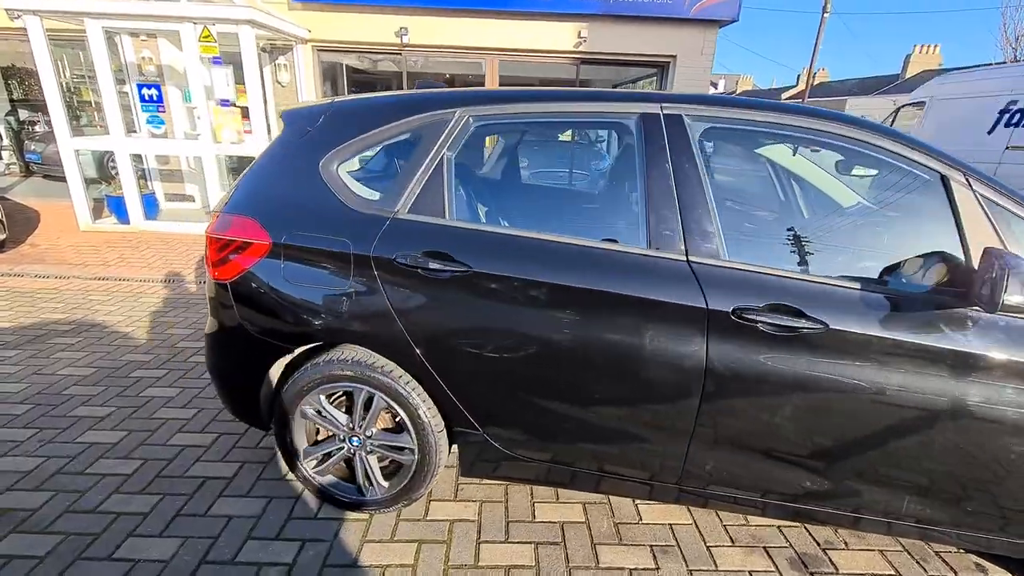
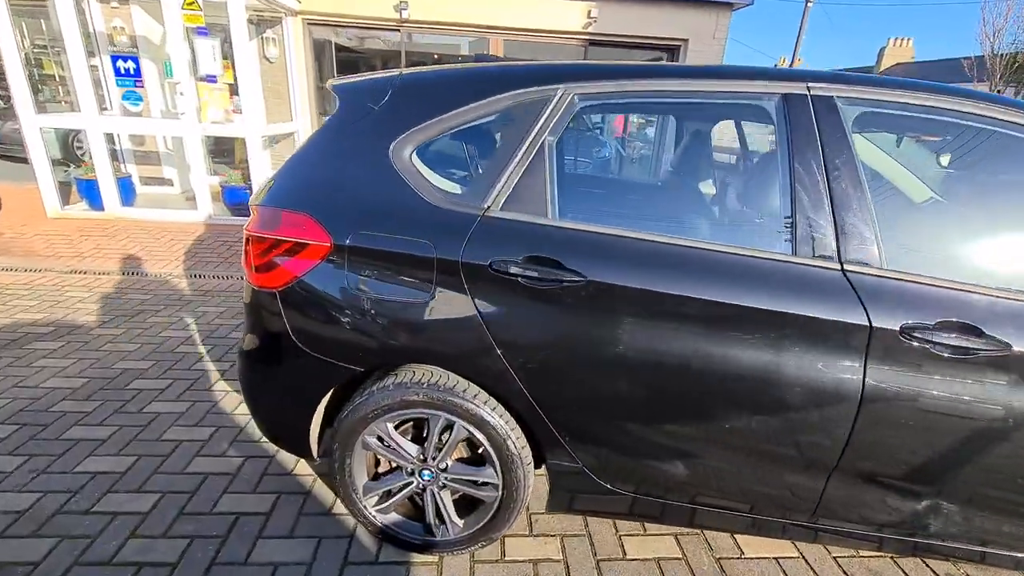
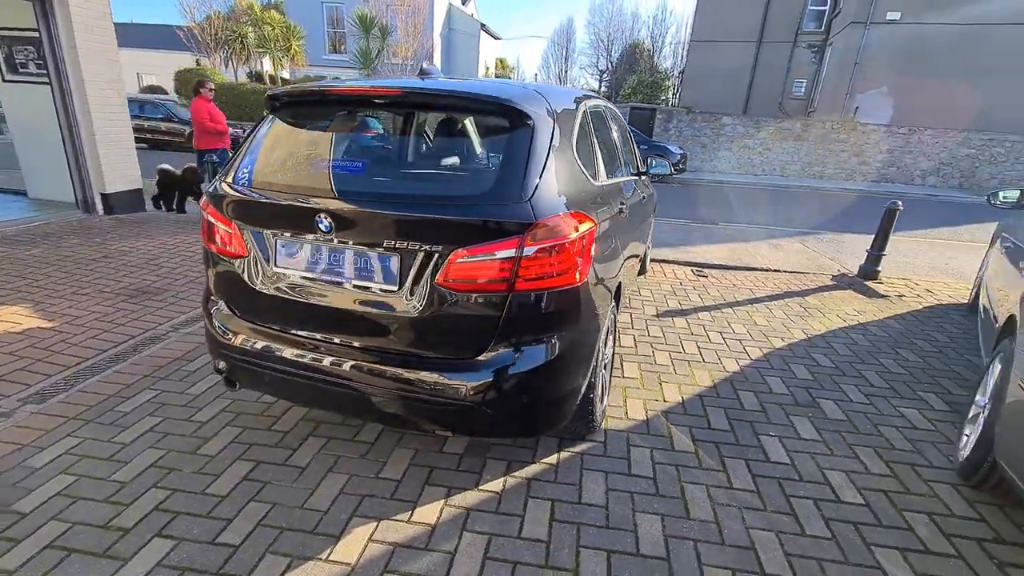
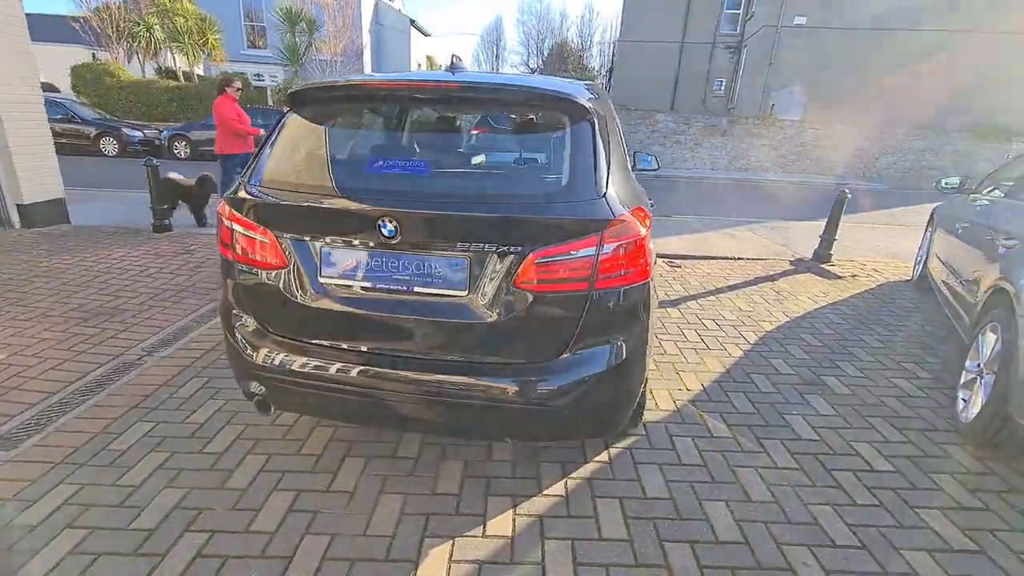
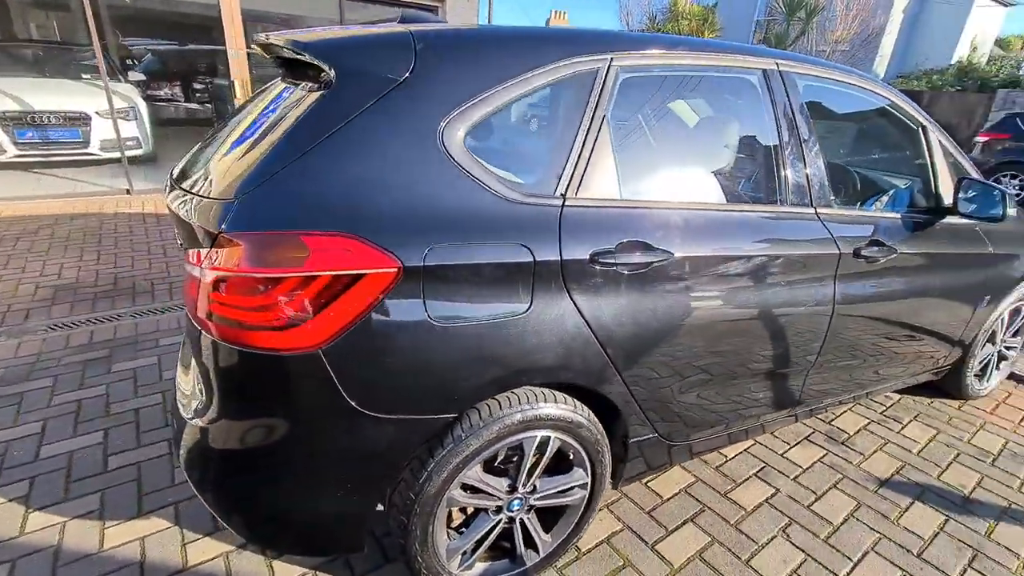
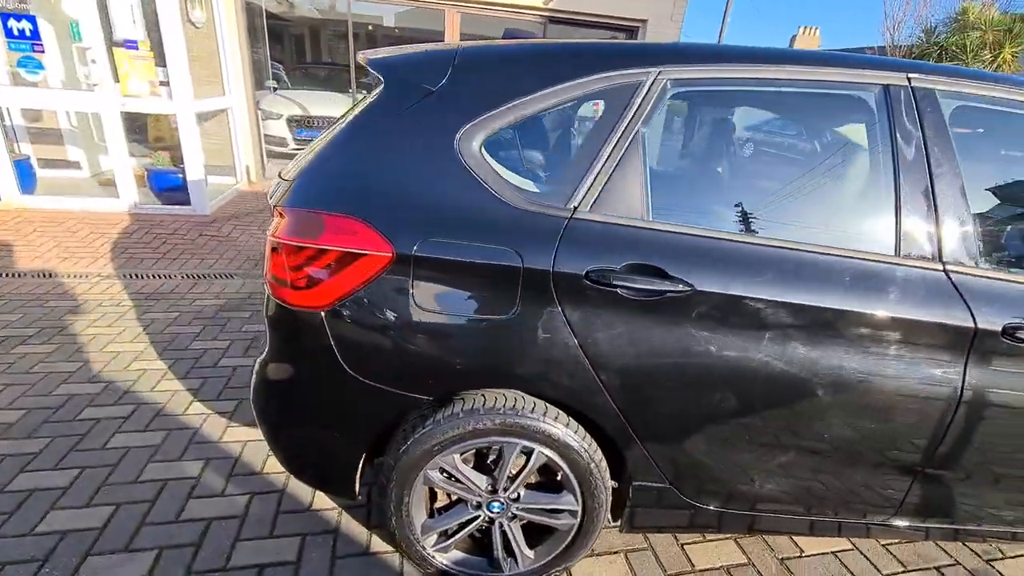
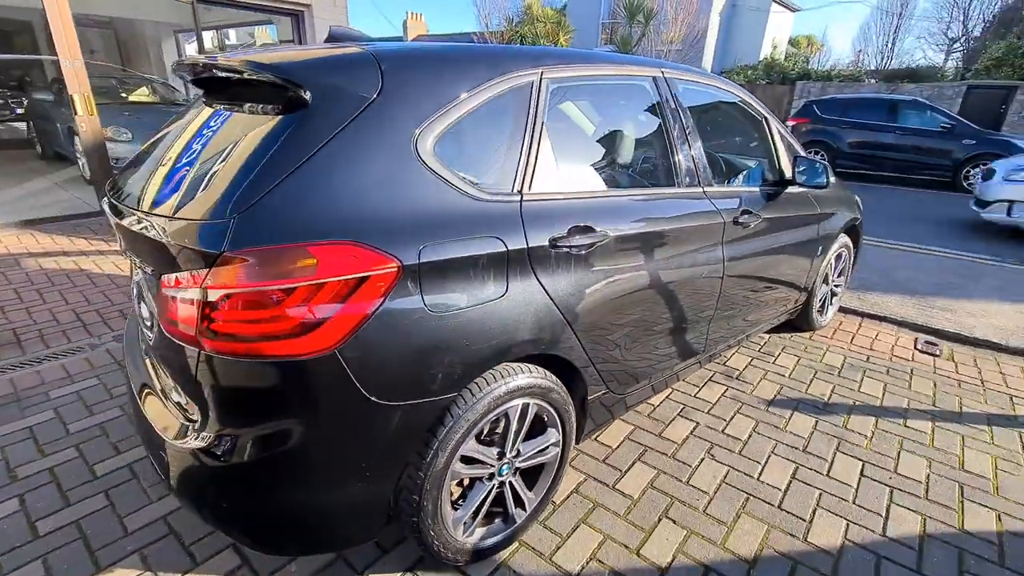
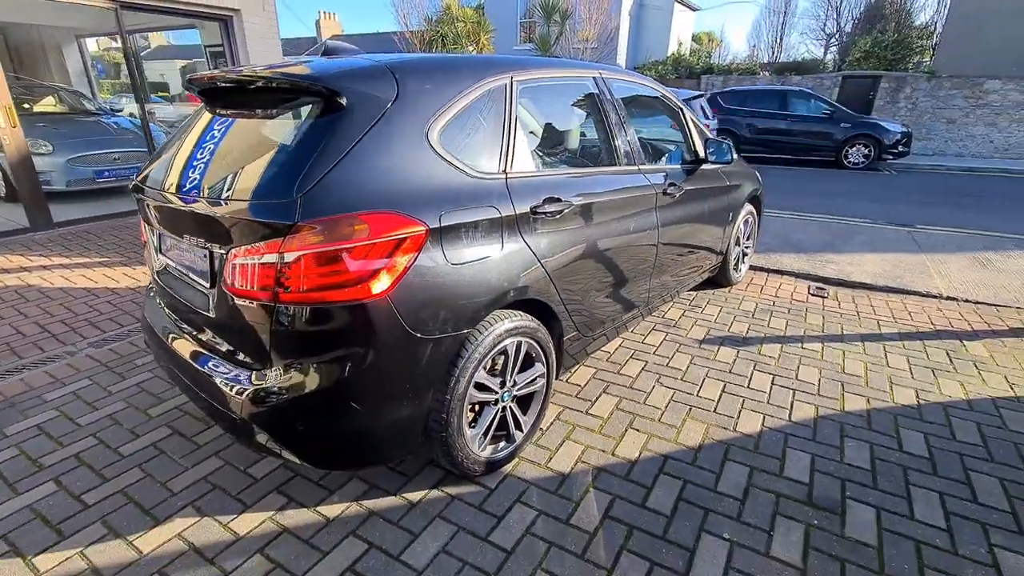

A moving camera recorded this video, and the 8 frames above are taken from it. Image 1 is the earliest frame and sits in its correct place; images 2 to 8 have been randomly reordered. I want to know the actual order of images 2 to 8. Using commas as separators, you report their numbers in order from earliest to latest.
2, 6, 5, 7, 8, 3, 4
